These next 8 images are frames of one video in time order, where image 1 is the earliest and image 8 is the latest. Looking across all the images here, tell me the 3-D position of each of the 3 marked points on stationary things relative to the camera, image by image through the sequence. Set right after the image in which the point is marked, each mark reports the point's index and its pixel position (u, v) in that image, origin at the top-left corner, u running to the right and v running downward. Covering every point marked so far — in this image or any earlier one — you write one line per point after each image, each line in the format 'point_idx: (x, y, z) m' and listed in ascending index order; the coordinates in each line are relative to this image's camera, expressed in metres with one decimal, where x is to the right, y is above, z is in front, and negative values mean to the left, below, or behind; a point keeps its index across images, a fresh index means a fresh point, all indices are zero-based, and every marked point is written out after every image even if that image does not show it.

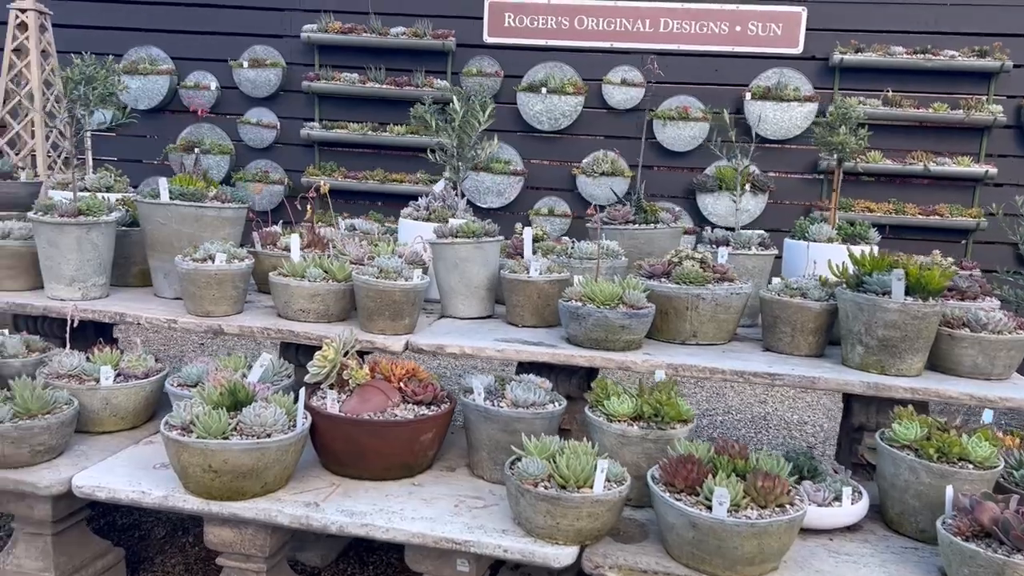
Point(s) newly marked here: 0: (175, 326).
0: (-0.9, -0.1, +2.2) m
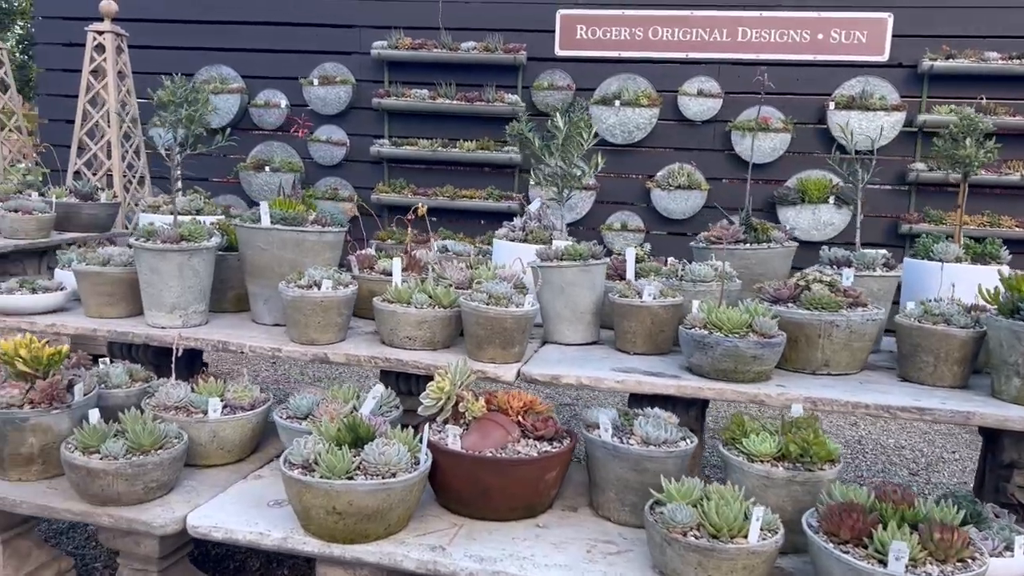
0: (-0.6, -0.2, +2.1) m
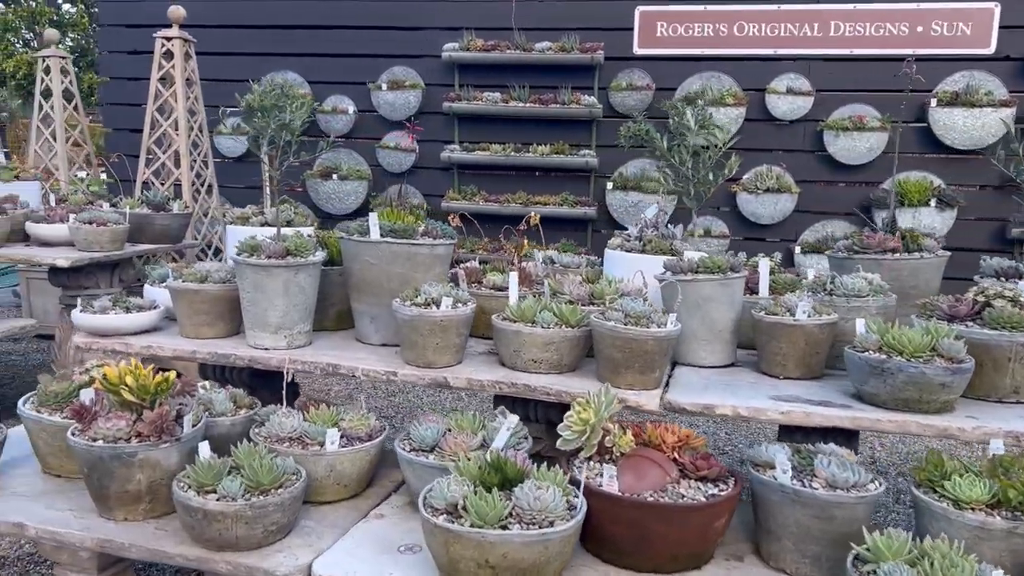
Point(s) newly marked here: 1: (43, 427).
0: (-0.3, -0.2, +1.9) m
1: (-1.1, -0.3, +1.8) m
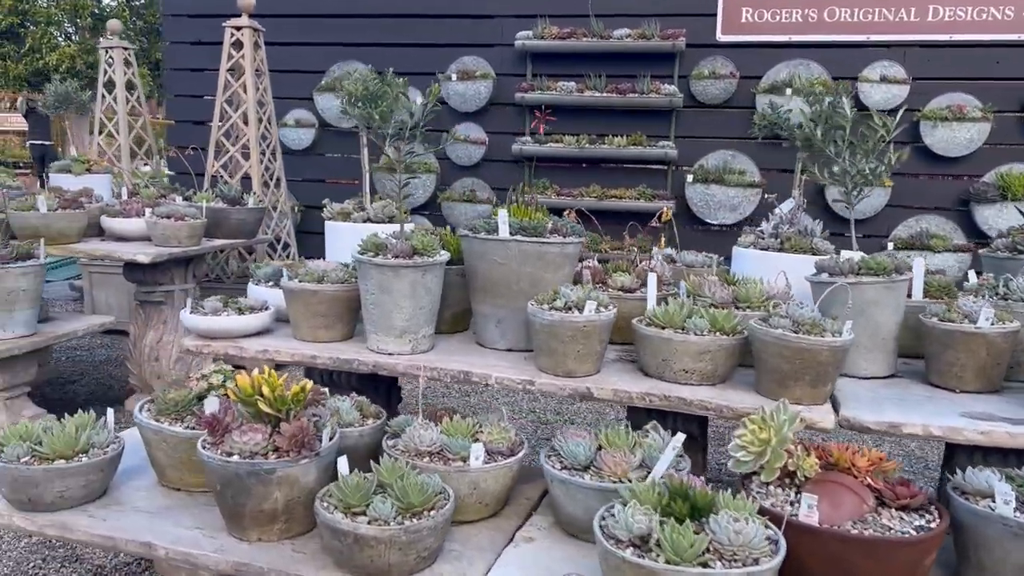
0: (0.0, -0.2, +1.8) m
1: (-0.7, -0.3, +1.7) m
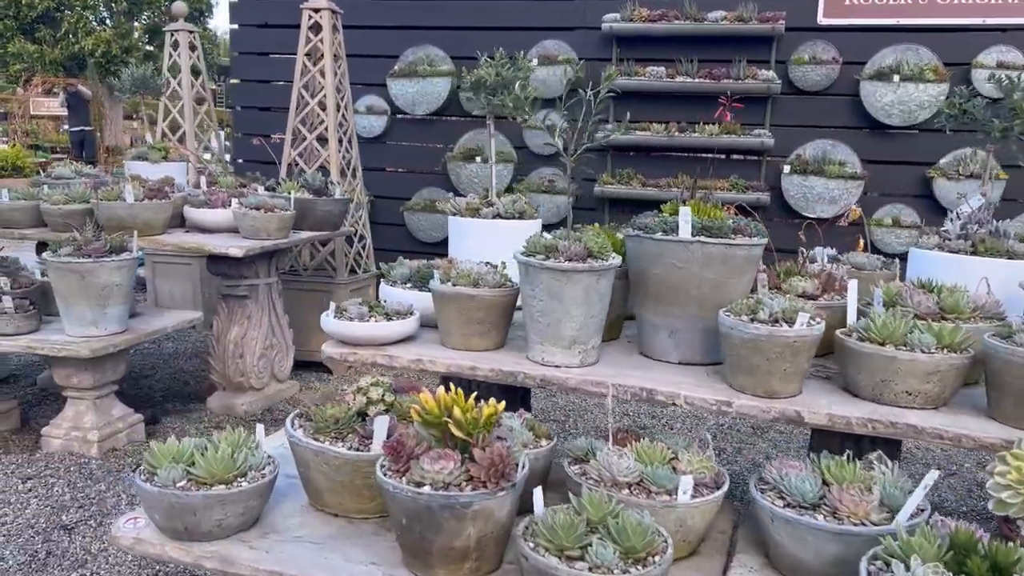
0: (+0.4, -0.2, +1.6) m
1: (-0.4, -0.3, +1.6) m
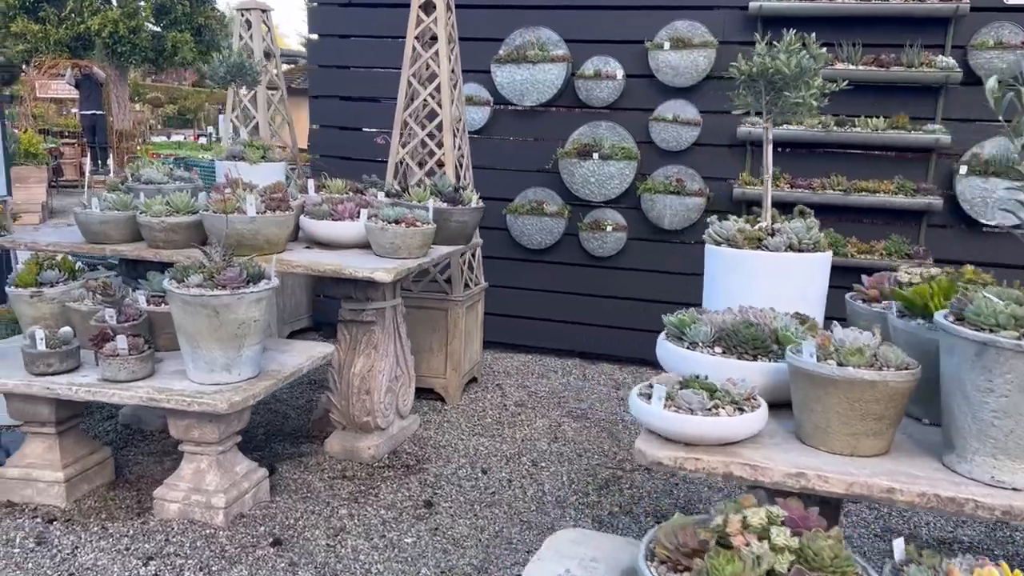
0: (+1.1, -0.4, +1.1) m
1: (+0.3, -0.5, +1.0) m
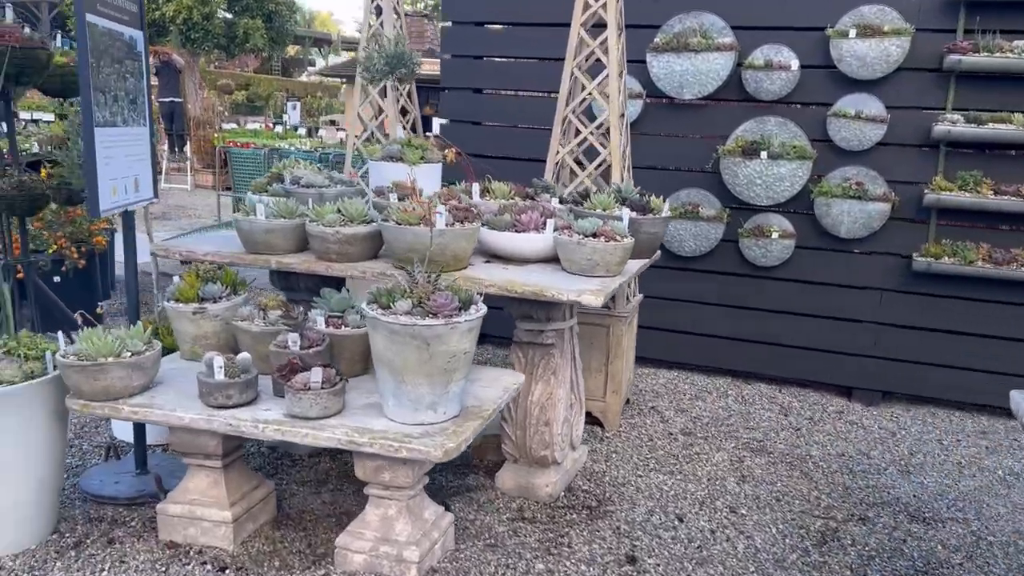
0: (+1.6, -0.5, +0.7) m
1: (+0.8, -0.6, +0.7) m
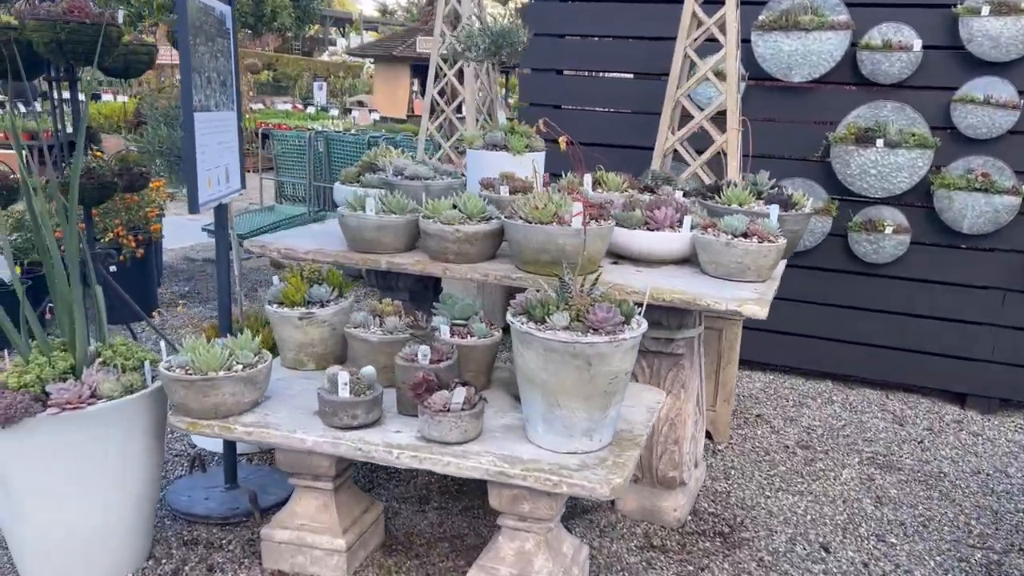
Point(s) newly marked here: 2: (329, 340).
0: (+2.0, -0.6, +0.4) m
1: (+1.2, -0.6, +0.4) m
2: (-0.5, -0.1, +2.2) m
